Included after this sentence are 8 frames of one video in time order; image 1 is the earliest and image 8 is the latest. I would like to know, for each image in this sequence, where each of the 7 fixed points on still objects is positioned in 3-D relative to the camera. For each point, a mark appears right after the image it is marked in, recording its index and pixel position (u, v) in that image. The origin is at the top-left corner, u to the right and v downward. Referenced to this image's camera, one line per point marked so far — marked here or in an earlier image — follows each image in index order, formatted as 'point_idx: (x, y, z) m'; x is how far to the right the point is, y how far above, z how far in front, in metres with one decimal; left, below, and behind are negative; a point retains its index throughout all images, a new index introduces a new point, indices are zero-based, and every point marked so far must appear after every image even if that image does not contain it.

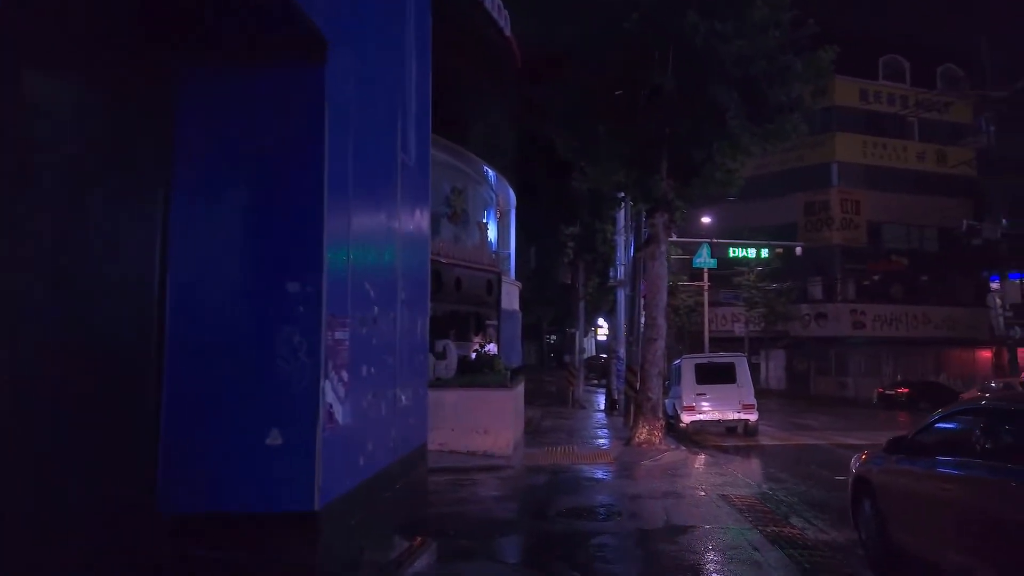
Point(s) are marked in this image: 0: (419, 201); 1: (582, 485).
0: (-1.2, +1.0, +9.6) m
1: (+1.4, -4.1, +15.4) m
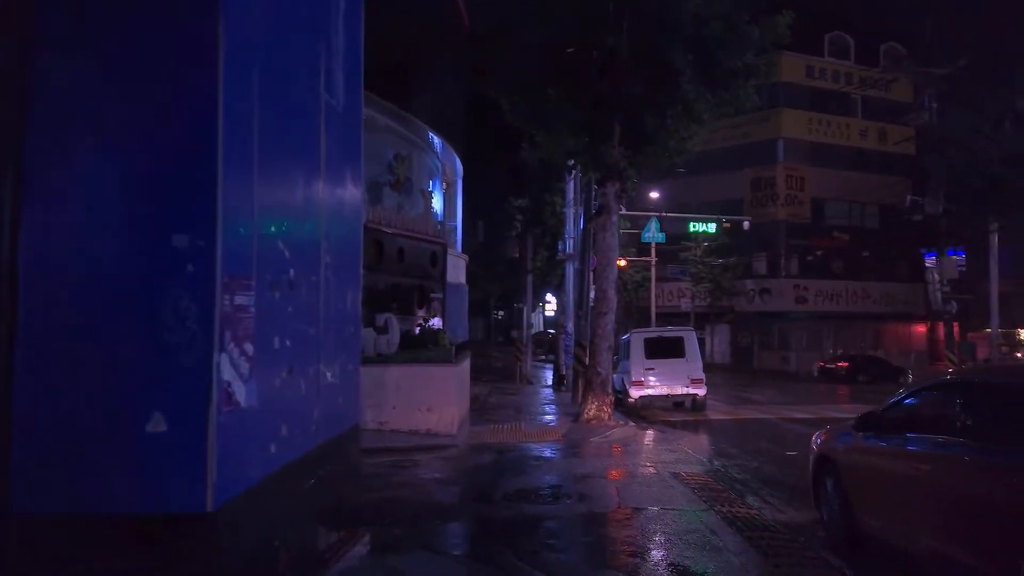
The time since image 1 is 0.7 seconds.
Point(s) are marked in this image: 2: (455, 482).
0: (-1.8, +1.4, +8.6) m
1: (+0.3, -3.5, +14.6) m
2: (-1.1, -3.4, +13.1) m
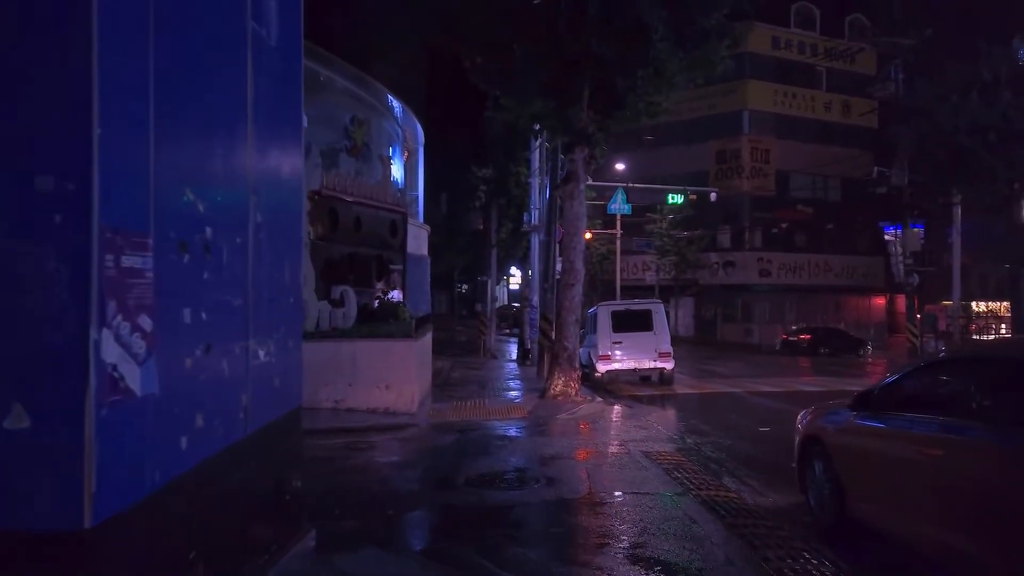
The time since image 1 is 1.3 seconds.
0: (-2.2, +1.8, +7.5) m
1: (-0.3, -2.9, +13.8) m
2: (-1.7, -2.9, +12.2) m
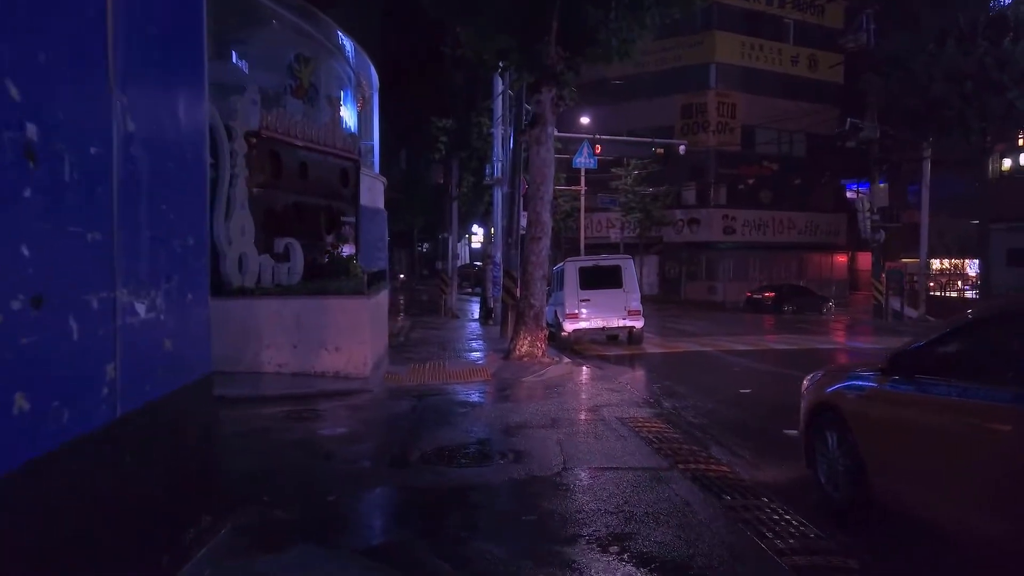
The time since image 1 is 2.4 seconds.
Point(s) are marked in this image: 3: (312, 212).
0: (-2.5, +2.2, +5.8) m
1: (-1.0, -2.1, +12.4) m
2: (-2.2, -2.2, +10.8) m
3: (-5.3, +2.0, +19.8) m
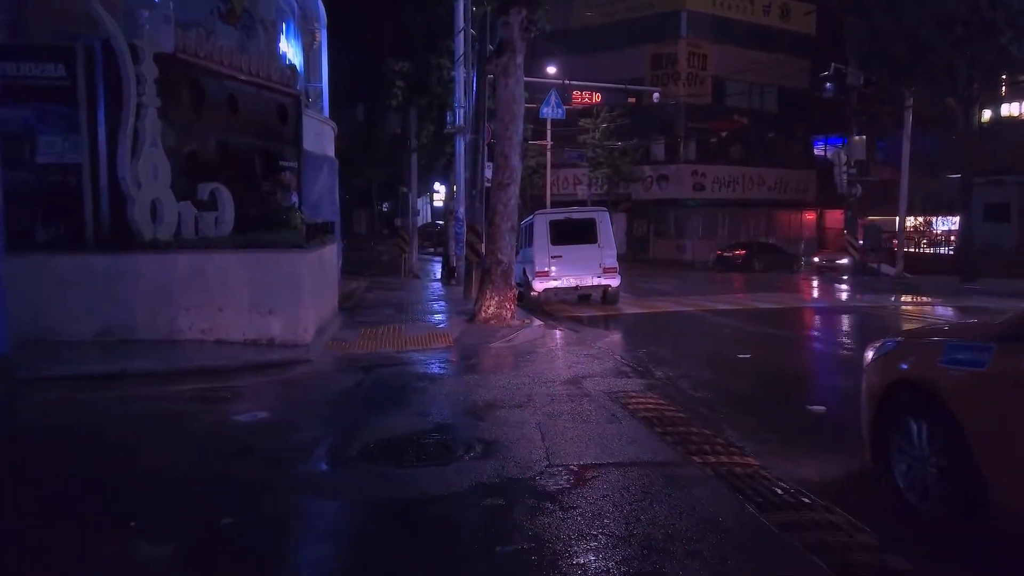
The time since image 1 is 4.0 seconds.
0: (-2.7, +2.6, +3.4) m
1: (-1.4, -1.4, +10.3) m
2: (-2.6, -1.6, +8.5) m
3: (-6.1, +3.1, +17.2) m
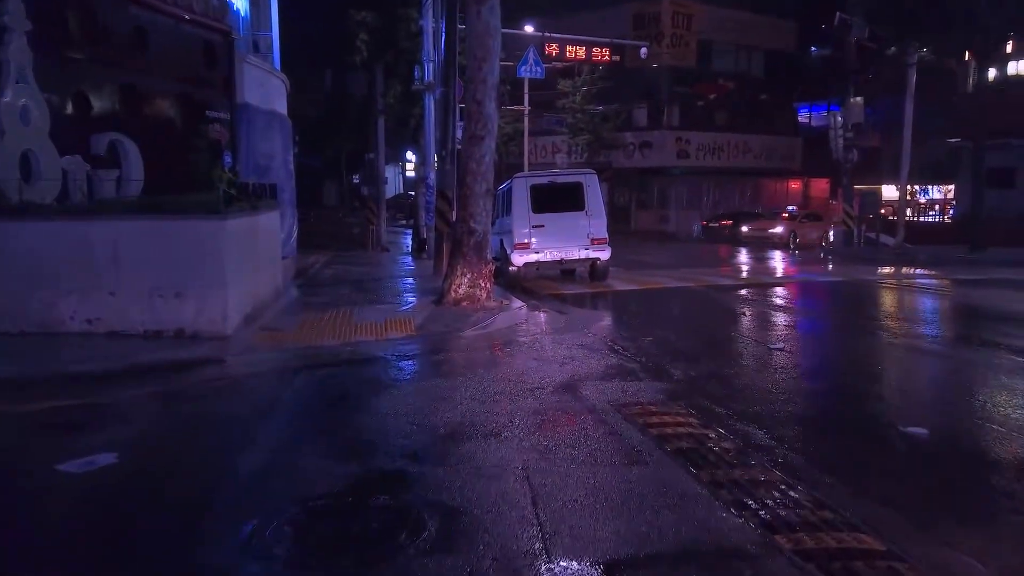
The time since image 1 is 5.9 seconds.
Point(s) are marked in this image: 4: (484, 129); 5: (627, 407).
0: (-2.7, +2.5, +0.4) m
1: (-1.7, -1.2, +7.5) m
2: (-2.8, -1.4, +5.8) m
3: (-6.6, +3.5, +14.1) m
4: (-0.5, +3.0, +14.1) m
5: (+1.1, -1.2, +7.5) m
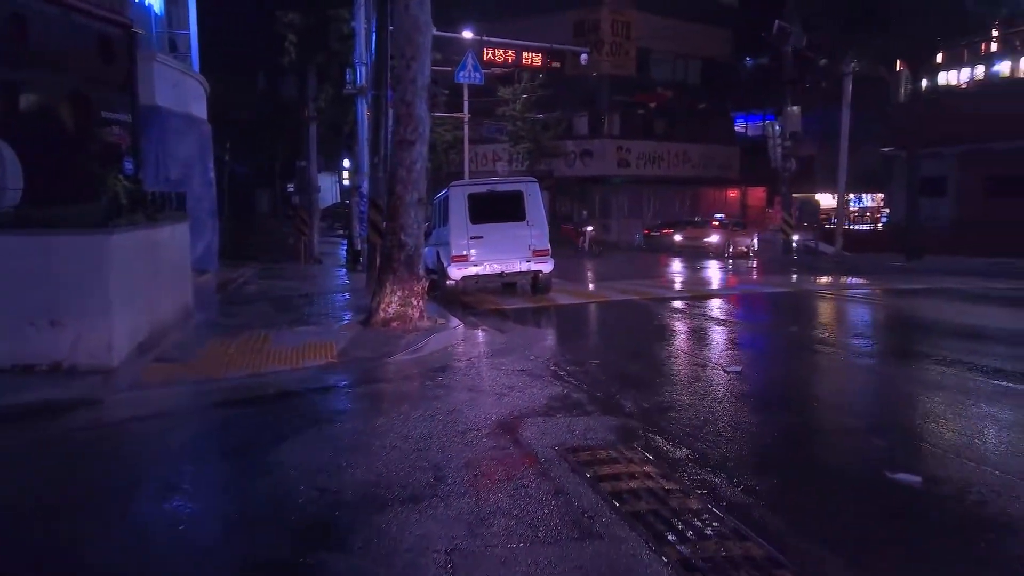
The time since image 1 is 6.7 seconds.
0: (-2.8, +2.4, -0.9) m
1: (-2.3, -1.4, +6.3) m
2: (-3.2, -1.6, +4.4) m
3: (-7.8, +3.1, +12.5) m
4: (-1.7, +2.7, +12.9) m
5: (+0.5, -1.4, +6.4) m
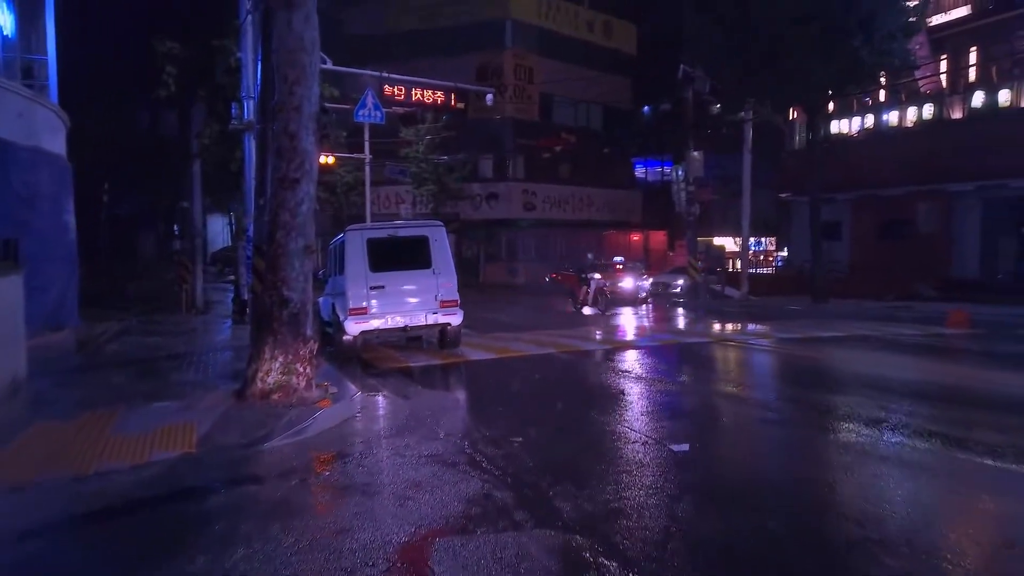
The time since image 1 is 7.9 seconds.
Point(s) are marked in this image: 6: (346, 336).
0: (-2.5, +2.2, -2.7) m
1: (-2.8, -2.0, +4.2) m
2: (-3.5, -2.1, +2.2) m
3: (-9.1, +2.2, +10.0) m
4: (-3.1, +1.7, +11.1) m
5: (-0.1, -2.0, +4.7) m
6: (-3.8, -1.1, +16.9) m
